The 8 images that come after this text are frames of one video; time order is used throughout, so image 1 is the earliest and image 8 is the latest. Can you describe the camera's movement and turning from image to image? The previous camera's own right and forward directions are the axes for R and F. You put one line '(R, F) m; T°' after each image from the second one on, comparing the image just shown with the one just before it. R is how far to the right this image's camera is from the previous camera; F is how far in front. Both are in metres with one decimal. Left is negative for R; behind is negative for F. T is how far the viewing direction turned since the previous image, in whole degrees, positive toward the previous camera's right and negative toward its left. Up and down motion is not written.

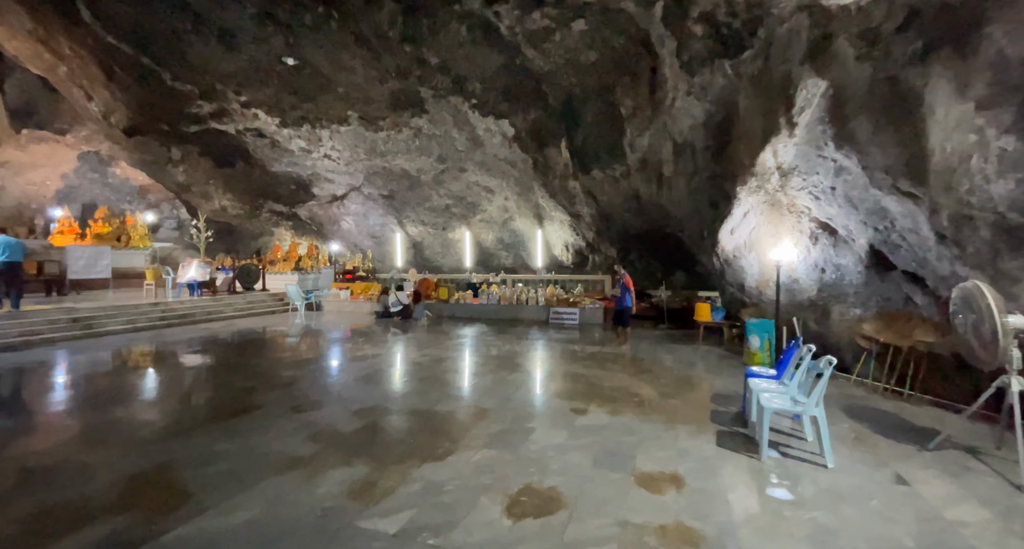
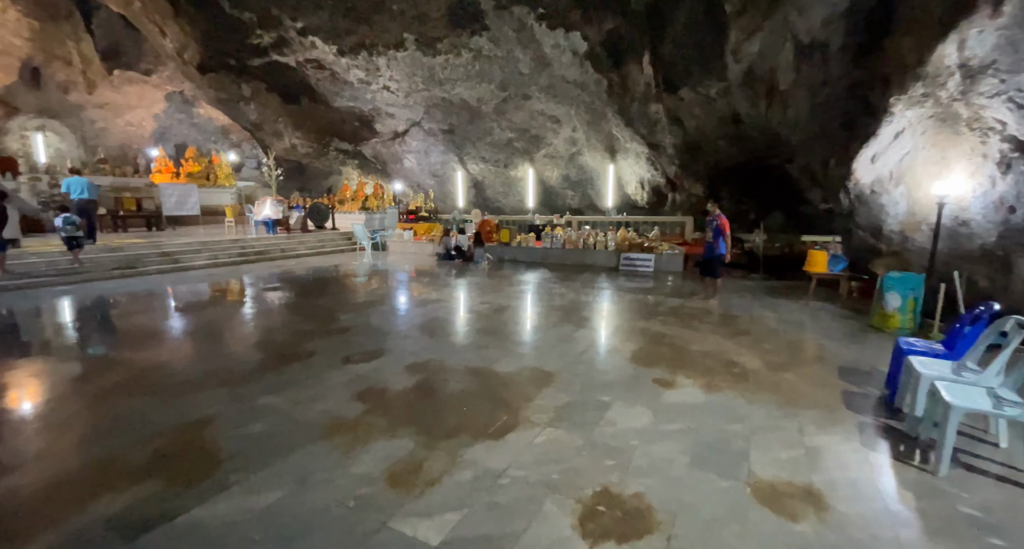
(-0.1, +0.6) m; -8°
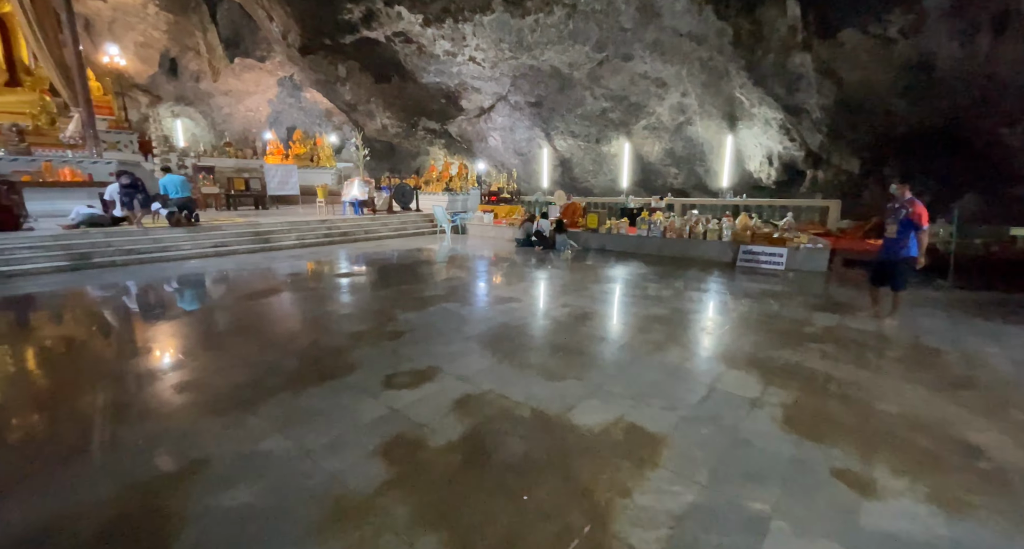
(0.0, +0.9) m; -11°
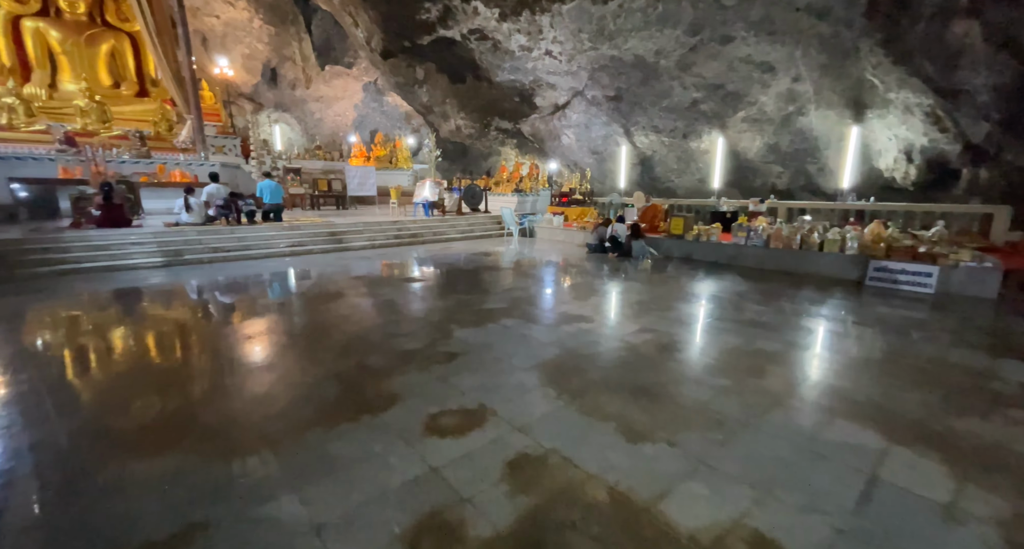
(0.0, +0.5) m; -9°
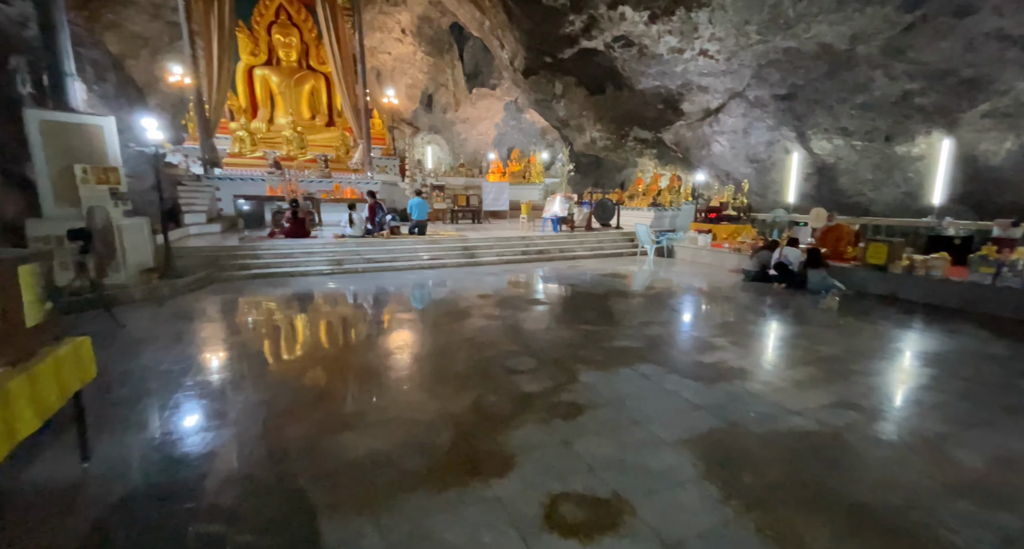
(-0.1, +0.5) m; -17°
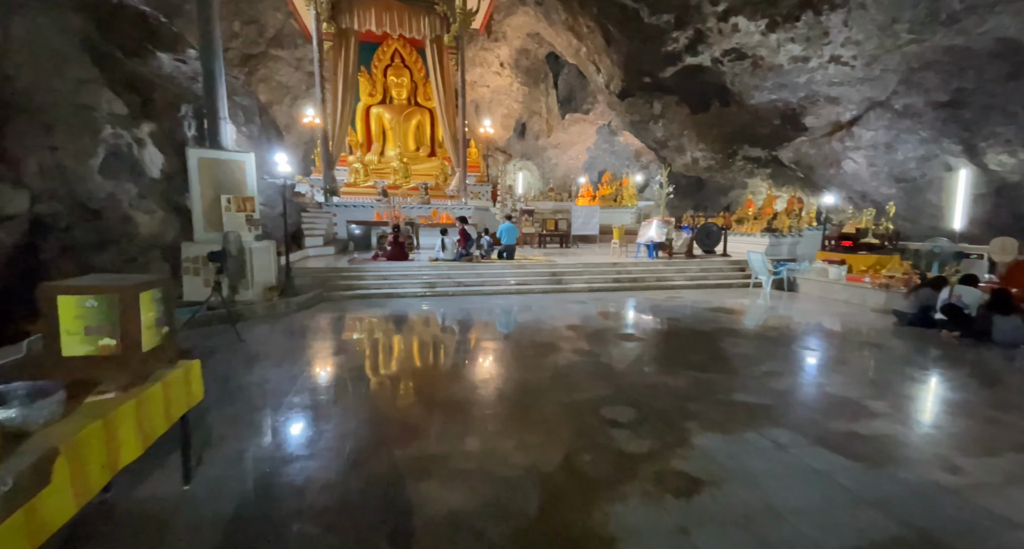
(-0.1, +0.3) m; -12°
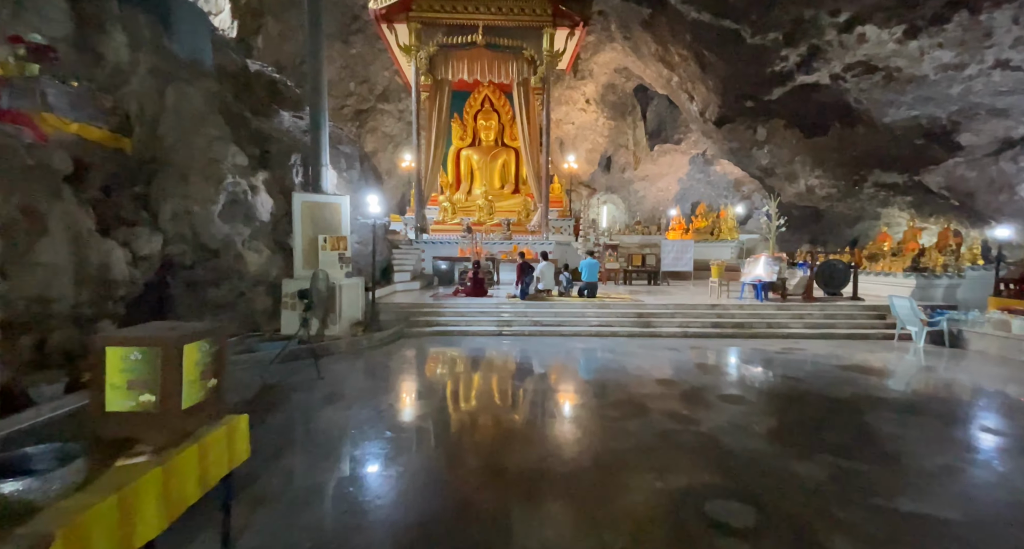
(0.0, +0.4) m; -11°
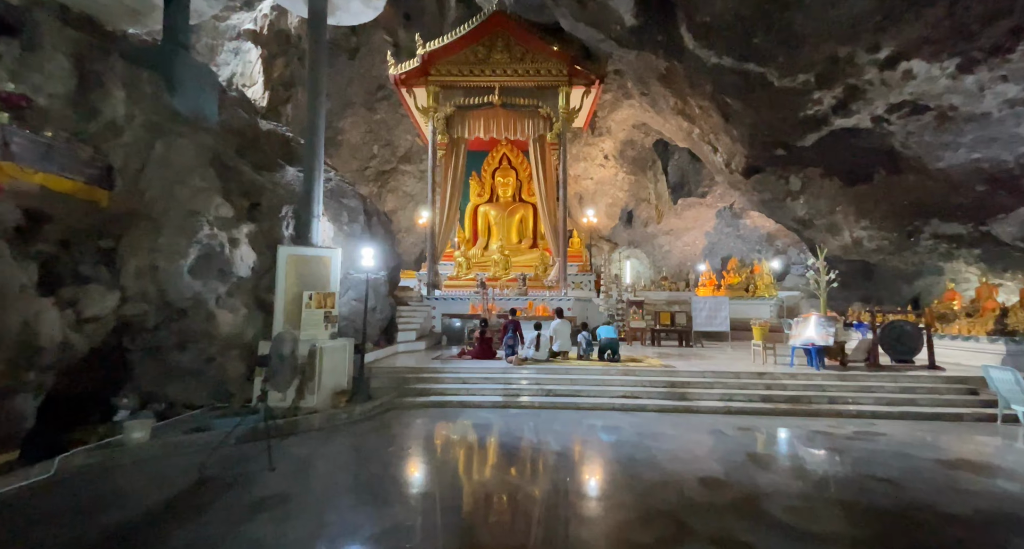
(+0.3, +1.0) m; -3°
